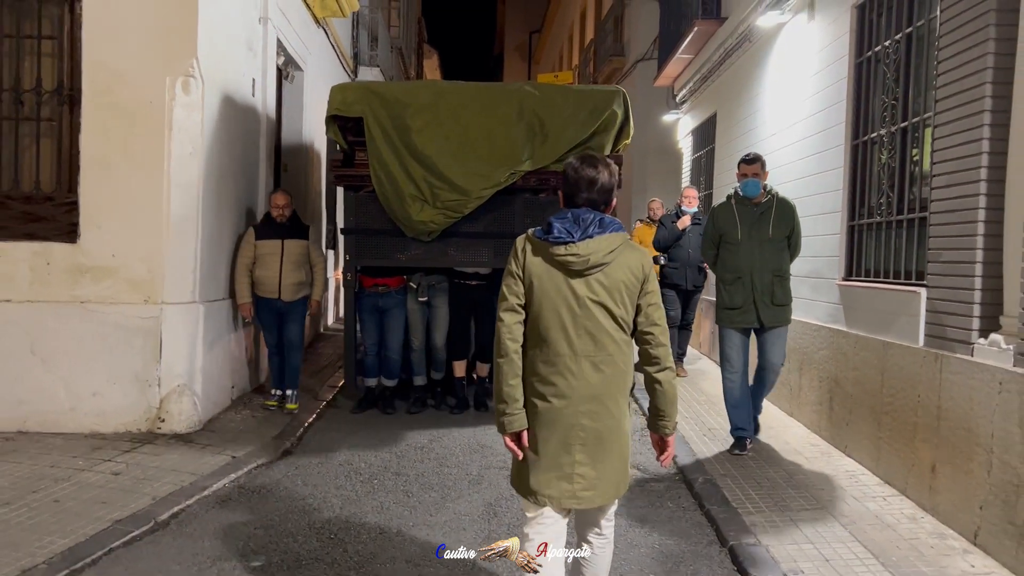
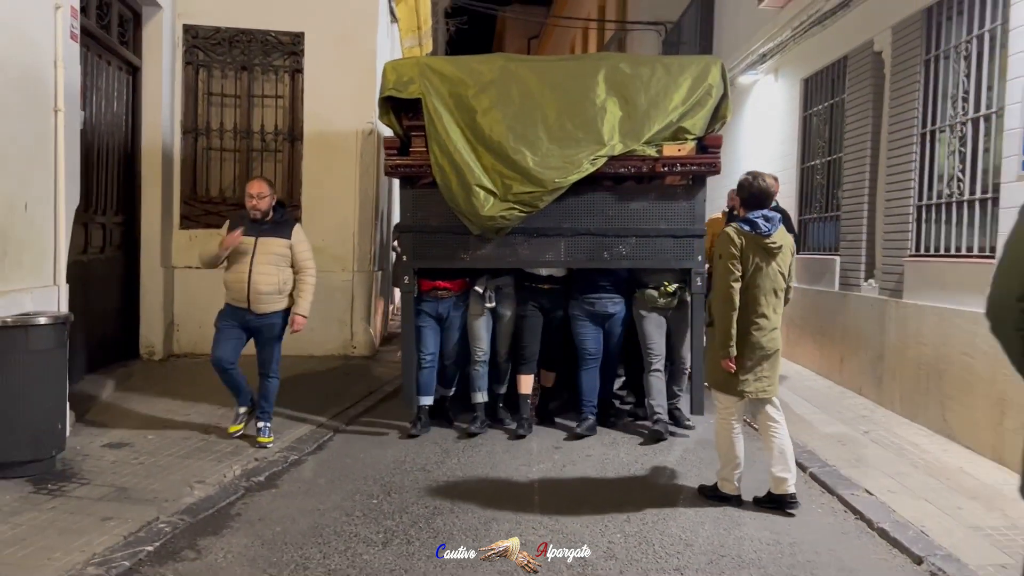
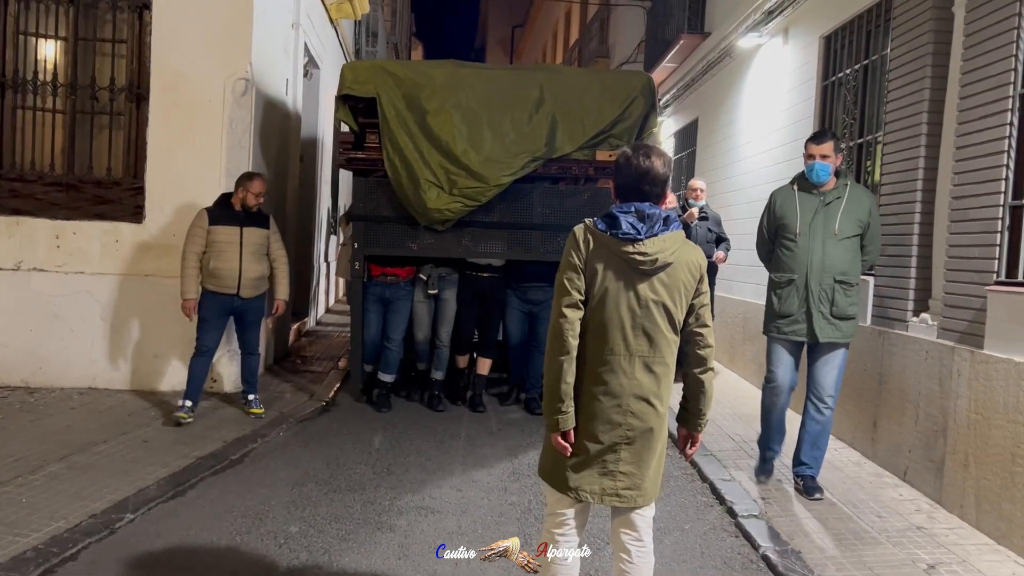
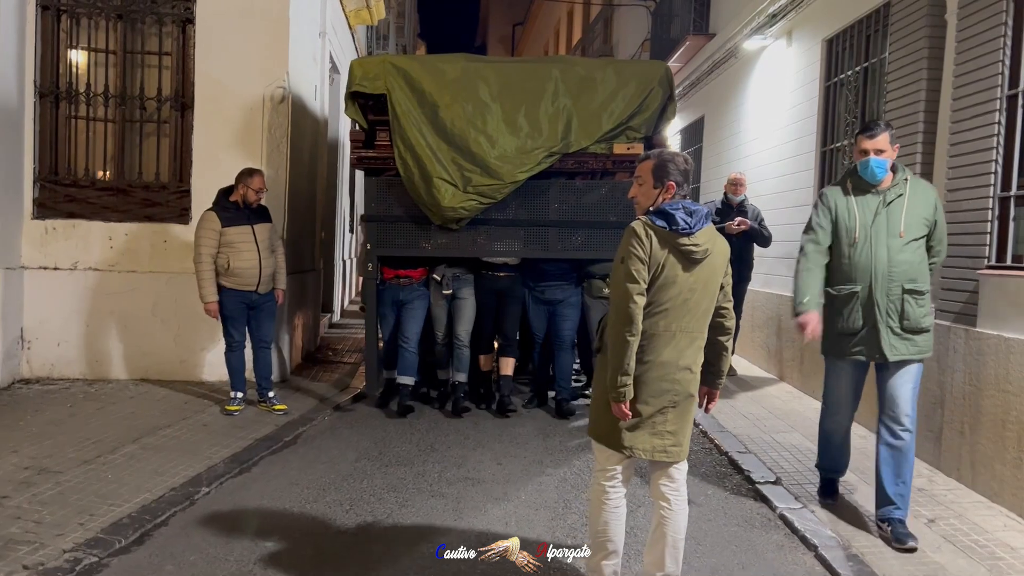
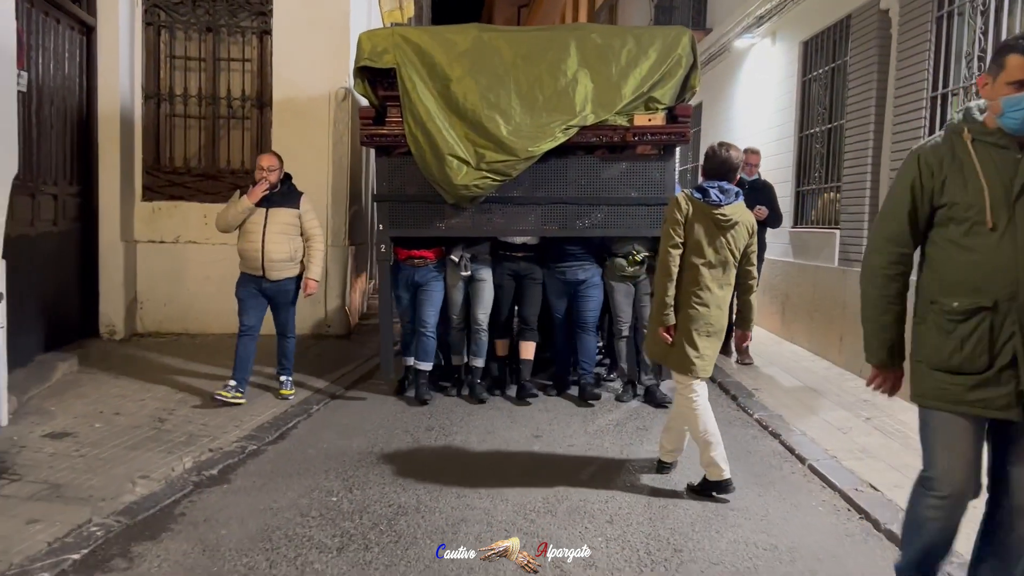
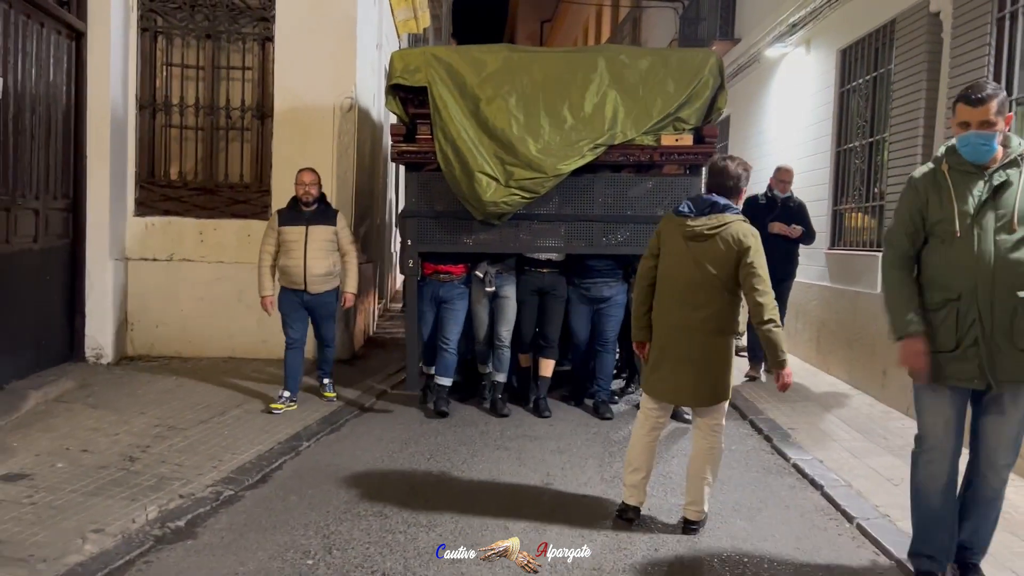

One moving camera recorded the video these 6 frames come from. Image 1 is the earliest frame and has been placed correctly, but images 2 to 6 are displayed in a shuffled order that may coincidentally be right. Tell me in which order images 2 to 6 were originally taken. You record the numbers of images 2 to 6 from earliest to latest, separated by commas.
3, 4, 6, 5, 2
